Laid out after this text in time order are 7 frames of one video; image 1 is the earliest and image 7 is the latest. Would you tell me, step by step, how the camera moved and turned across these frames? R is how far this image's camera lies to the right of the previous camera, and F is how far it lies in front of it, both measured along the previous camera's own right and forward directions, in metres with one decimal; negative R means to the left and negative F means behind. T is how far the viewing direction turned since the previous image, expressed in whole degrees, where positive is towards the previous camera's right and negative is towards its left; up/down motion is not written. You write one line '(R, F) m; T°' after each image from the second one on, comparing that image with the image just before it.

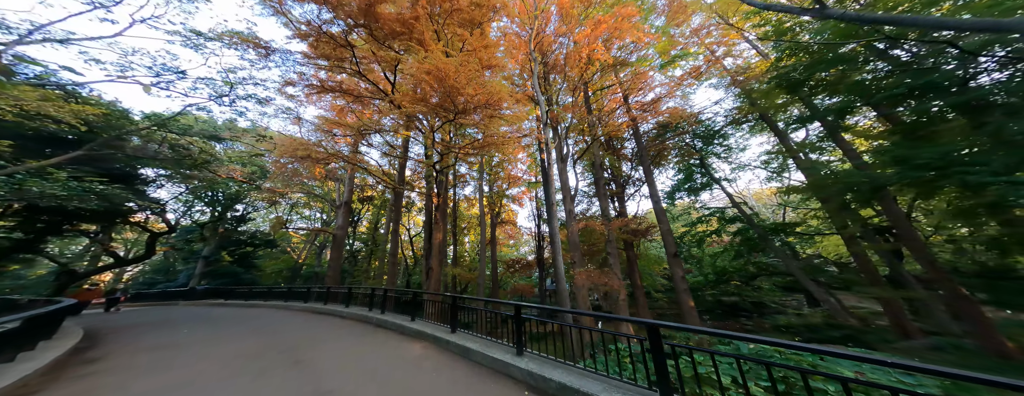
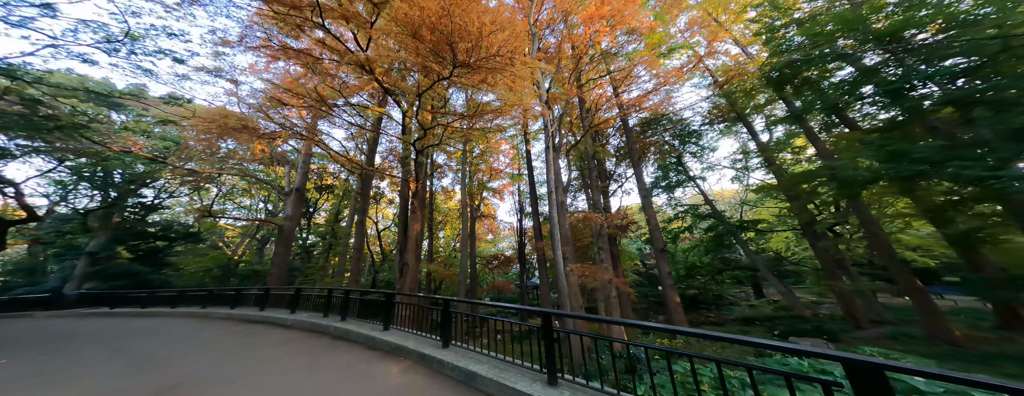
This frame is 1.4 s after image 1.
(-0.5, +0.8) m; +7°
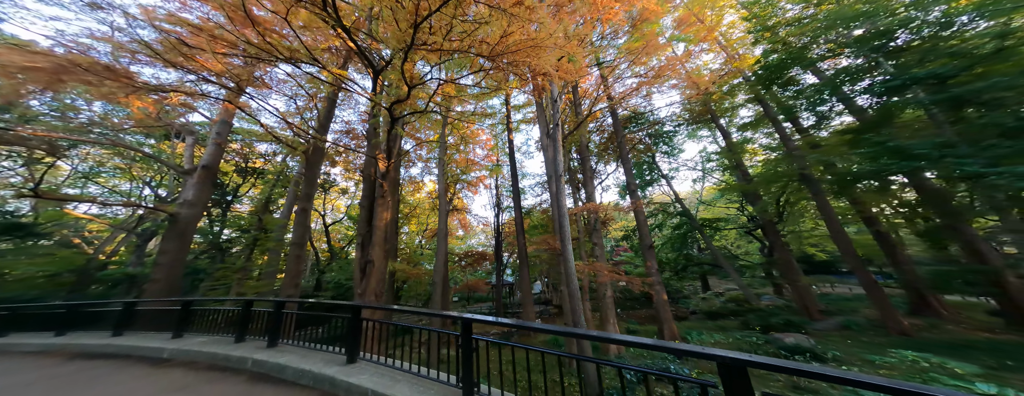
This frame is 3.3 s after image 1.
(-0.8, +1.1) m; +10°
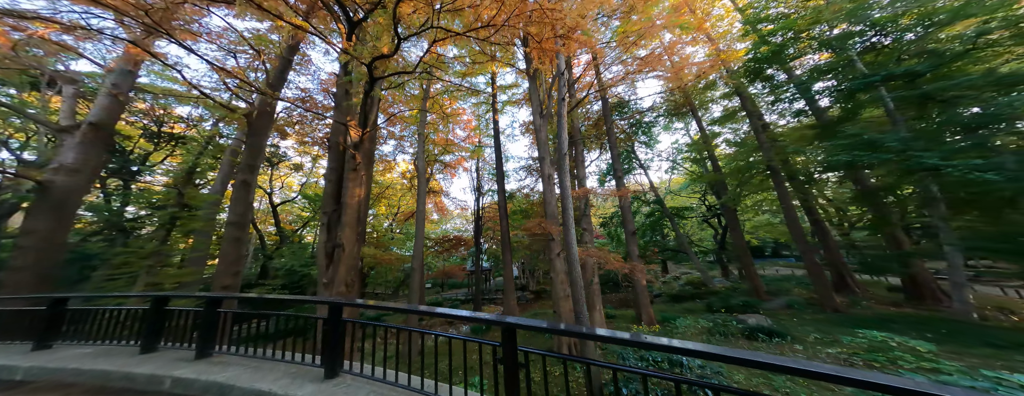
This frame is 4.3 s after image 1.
(-0.6, +0.5) m; +8°
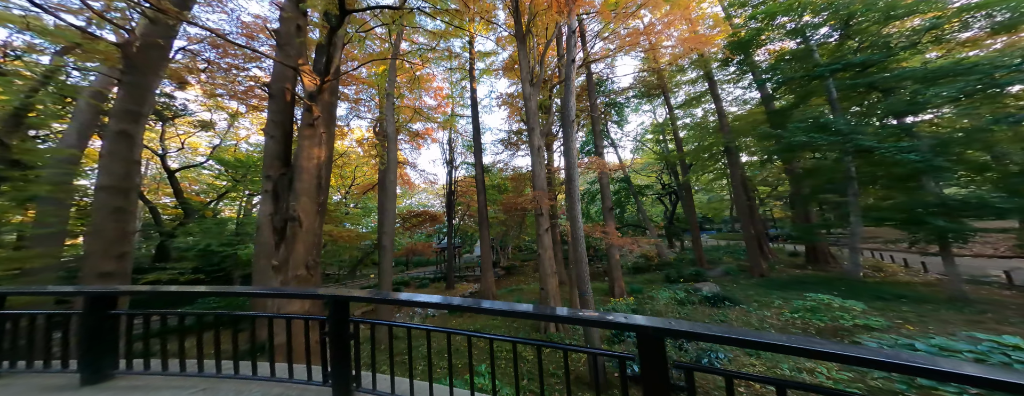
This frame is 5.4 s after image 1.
(-0.7, +0.5) m; +10°
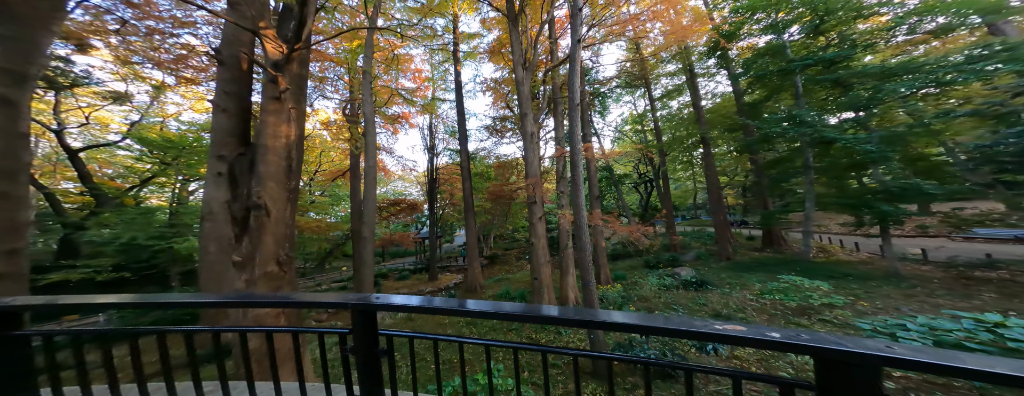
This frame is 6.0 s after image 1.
(-0.4, +0.2) m; +6°
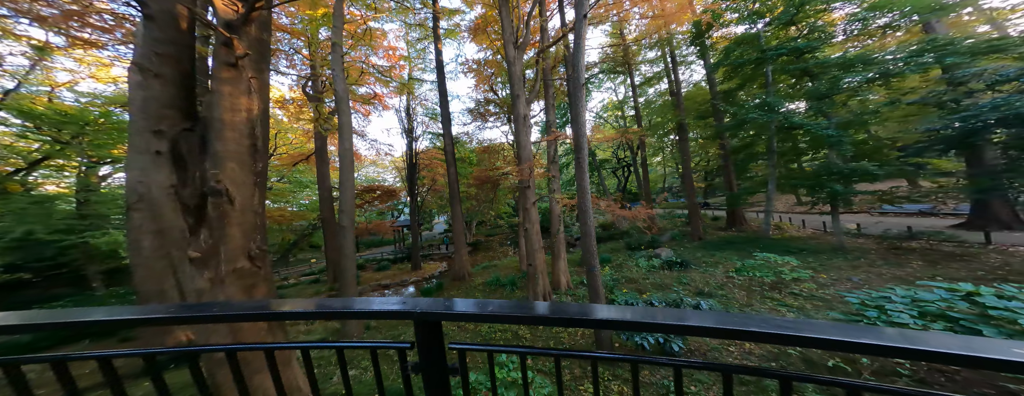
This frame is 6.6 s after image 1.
(-0.4, +0.2) m; +6°
